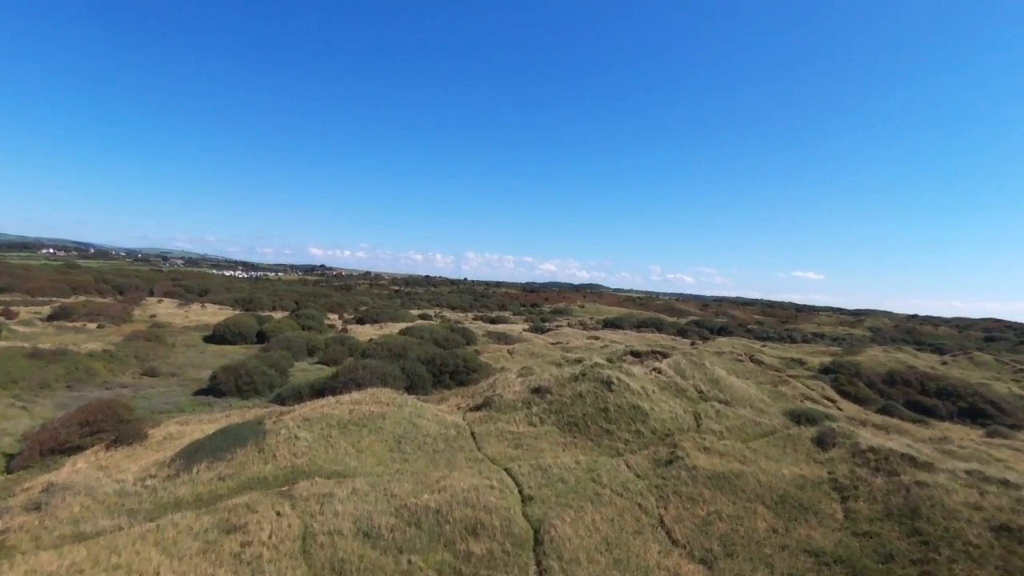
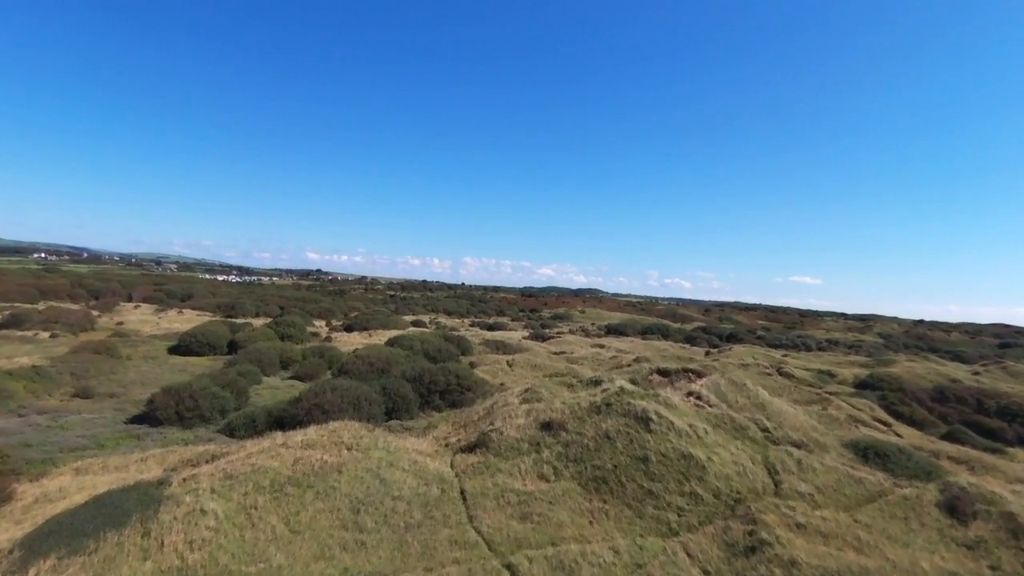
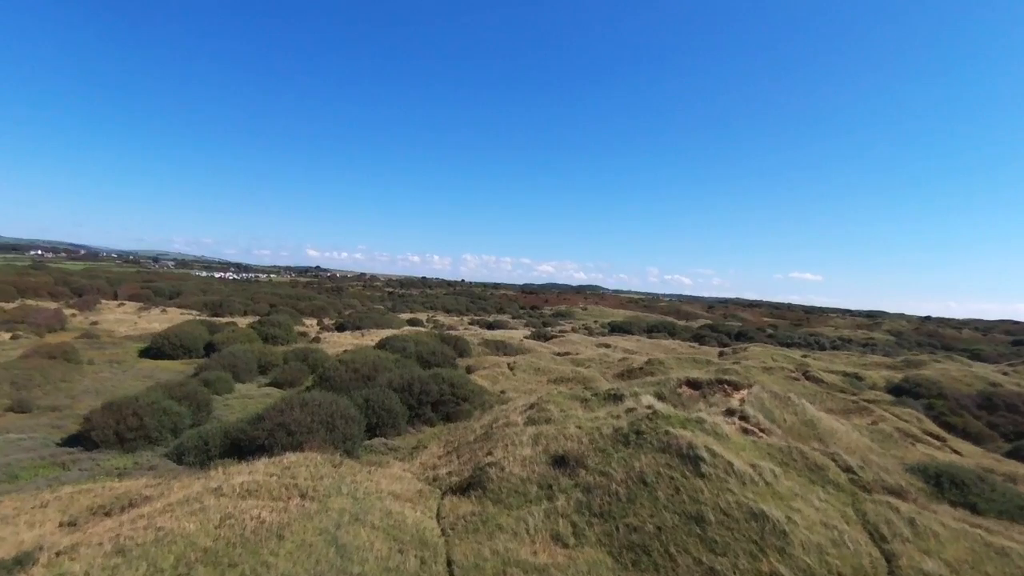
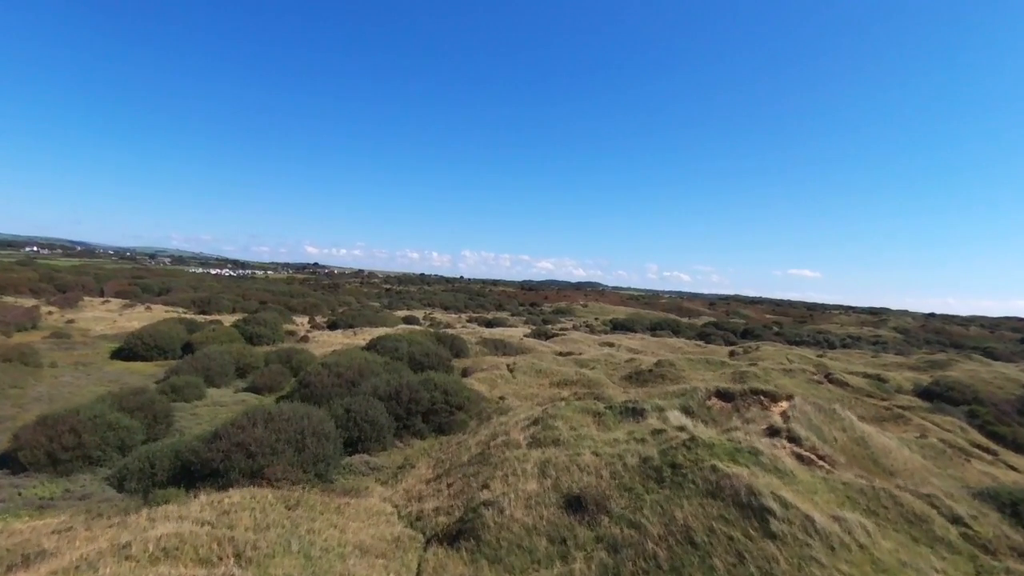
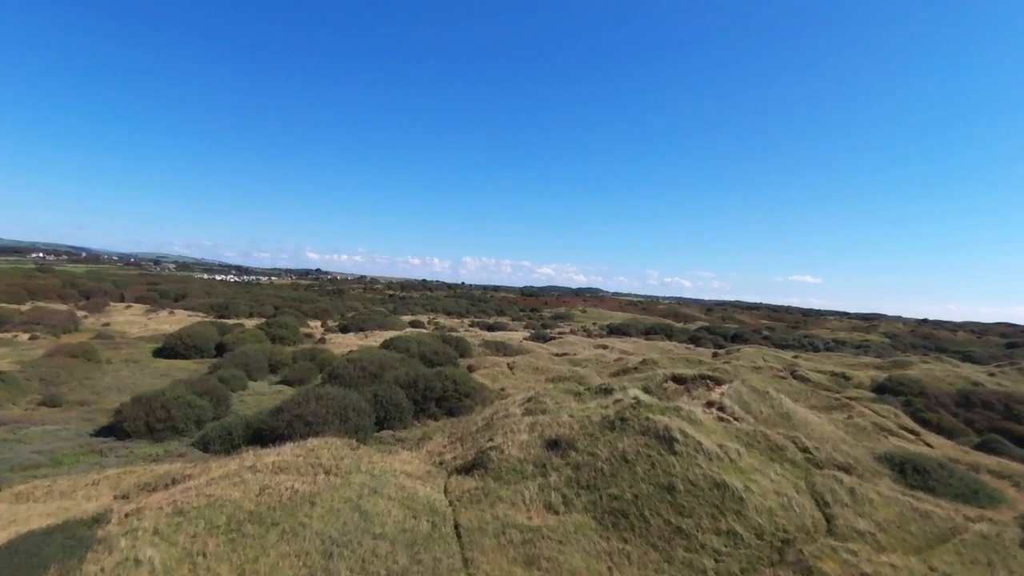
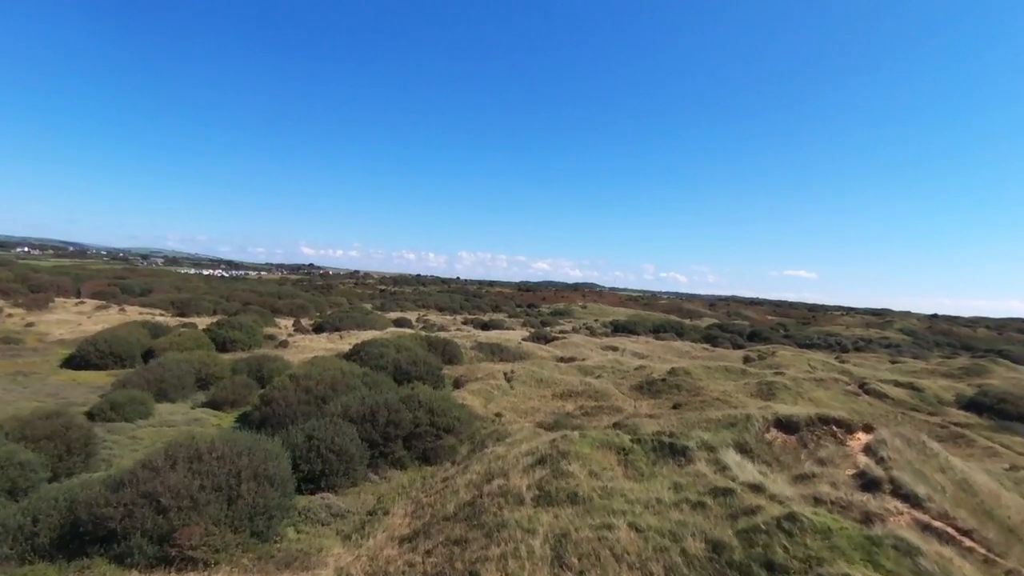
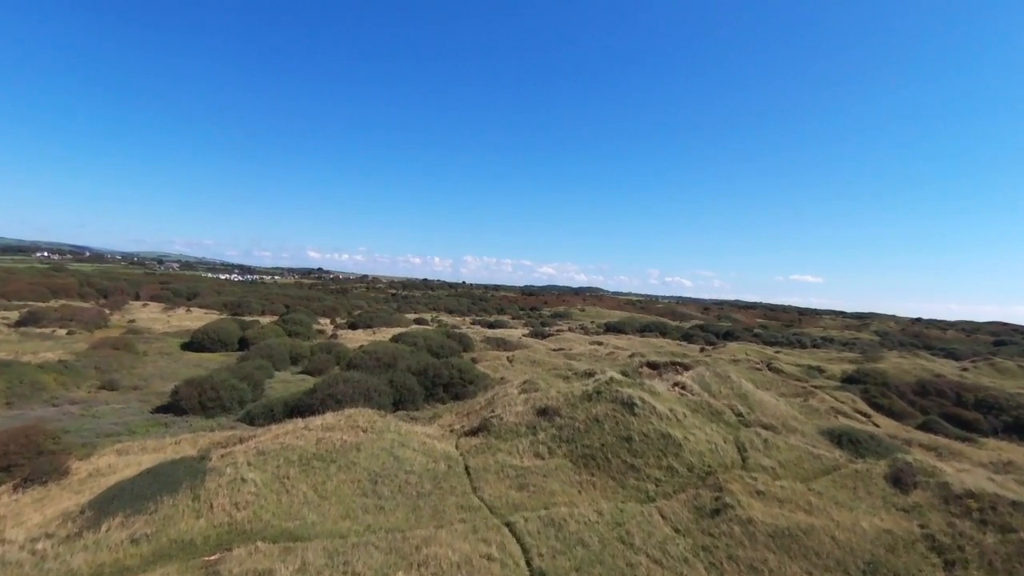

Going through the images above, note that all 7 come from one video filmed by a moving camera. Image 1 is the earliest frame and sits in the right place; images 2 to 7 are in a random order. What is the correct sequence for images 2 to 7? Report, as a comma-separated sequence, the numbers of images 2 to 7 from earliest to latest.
7, 2, 5, 3, 4, 6
